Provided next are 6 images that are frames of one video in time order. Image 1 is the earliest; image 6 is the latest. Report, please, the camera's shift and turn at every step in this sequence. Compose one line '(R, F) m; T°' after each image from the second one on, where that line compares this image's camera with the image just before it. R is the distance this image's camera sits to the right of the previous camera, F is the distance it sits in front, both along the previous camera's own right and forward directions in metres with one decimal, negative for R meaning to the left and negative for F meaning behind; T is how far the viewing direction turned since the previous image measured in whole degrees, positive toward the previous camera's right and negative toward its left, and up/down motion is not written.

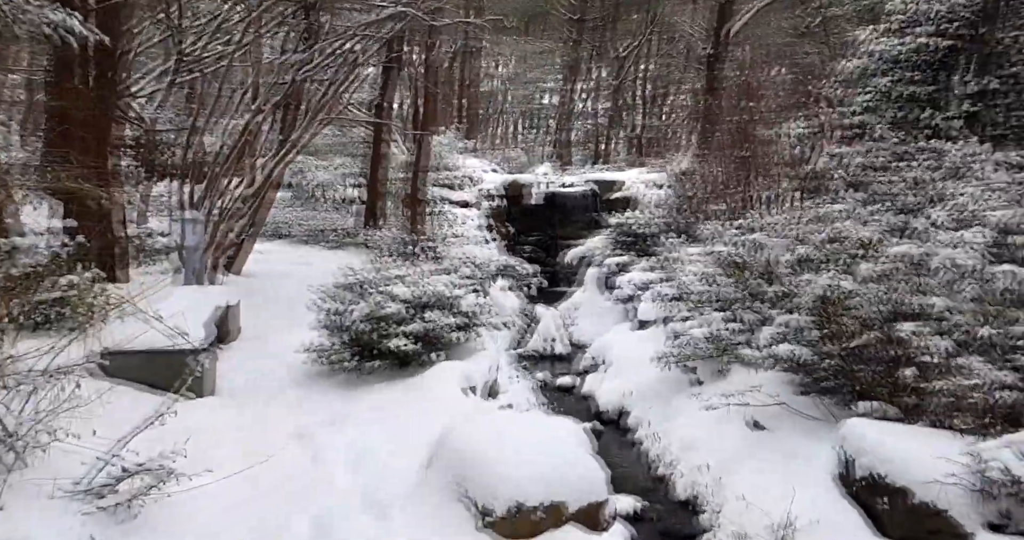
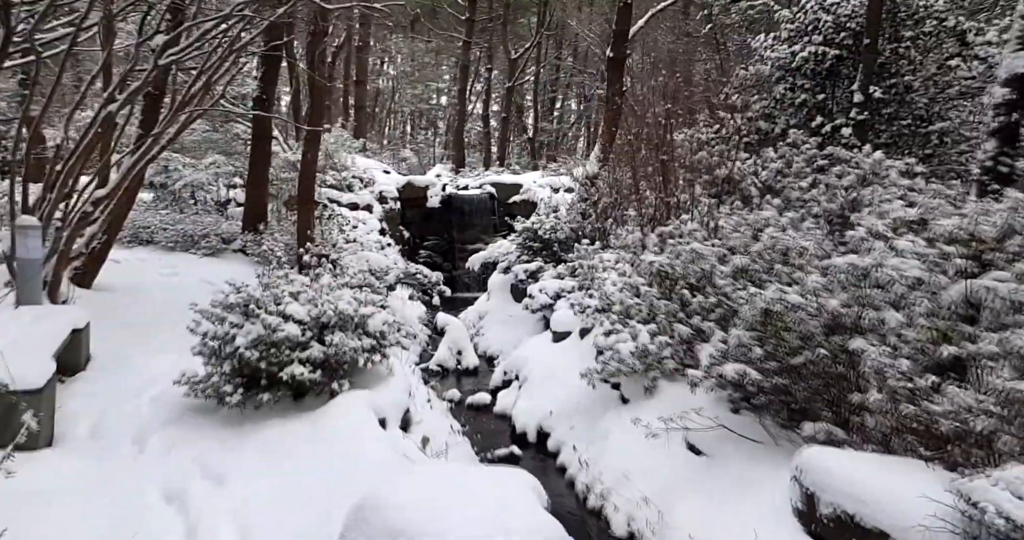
(-0.1, +0.5) m; +10°
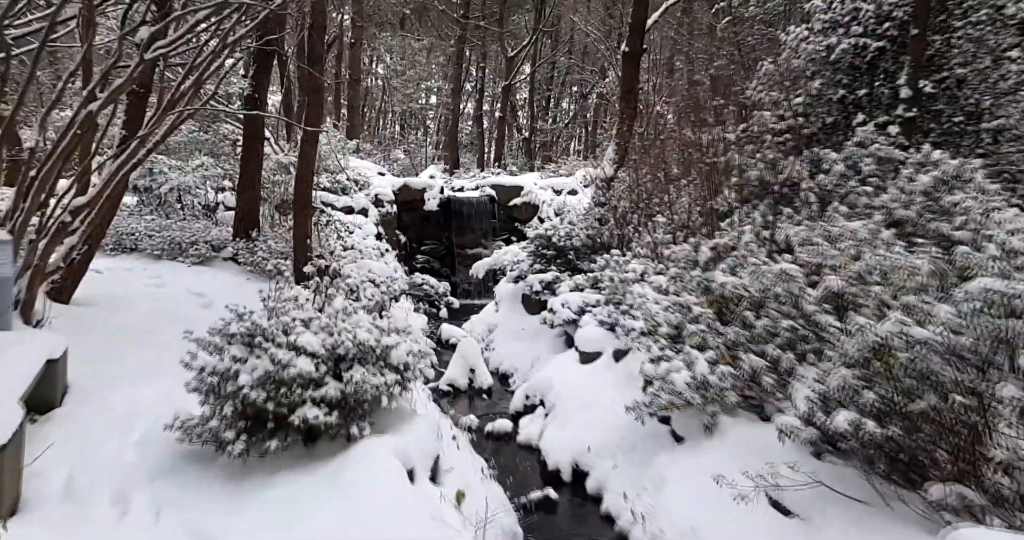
(-0.3, +0.6) m; +1°
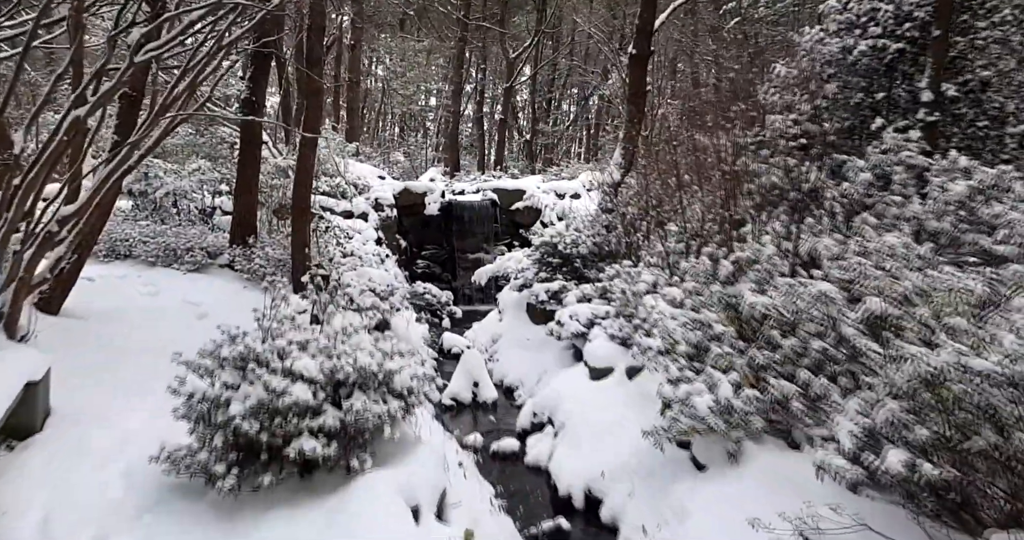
(-0.1, +0.2) m; 0°
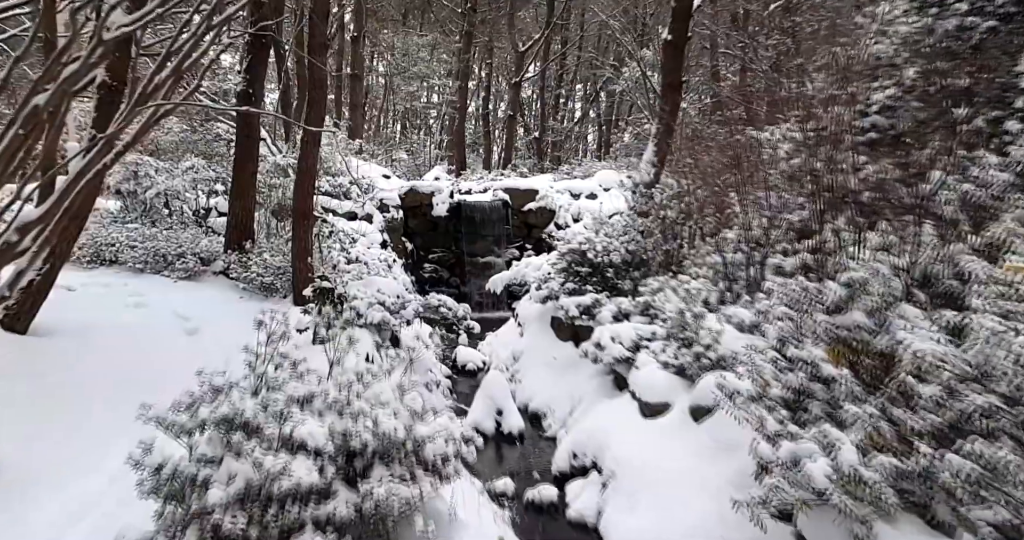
(-0.3, +0.8) m; 0°
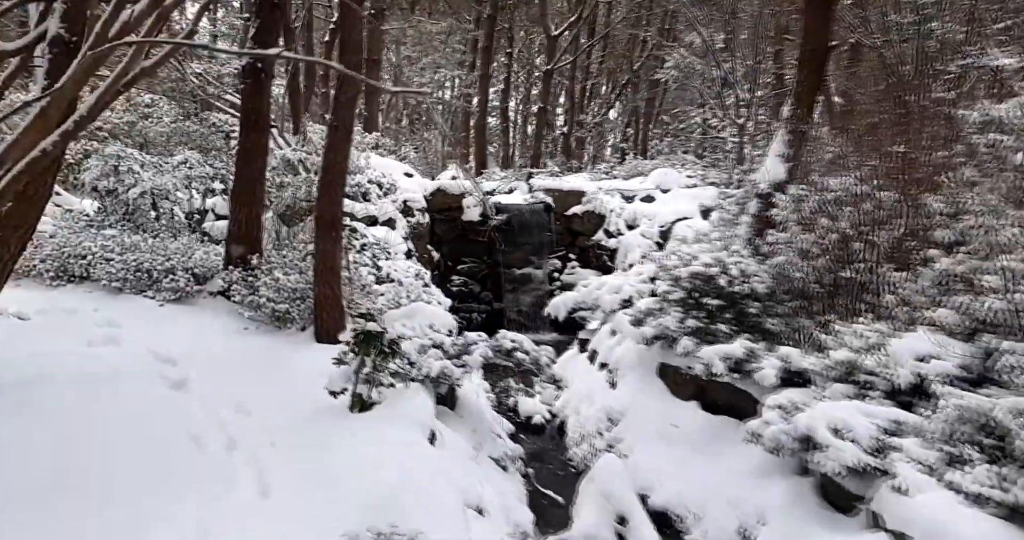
(-0.9, +2.0) m; 0°
